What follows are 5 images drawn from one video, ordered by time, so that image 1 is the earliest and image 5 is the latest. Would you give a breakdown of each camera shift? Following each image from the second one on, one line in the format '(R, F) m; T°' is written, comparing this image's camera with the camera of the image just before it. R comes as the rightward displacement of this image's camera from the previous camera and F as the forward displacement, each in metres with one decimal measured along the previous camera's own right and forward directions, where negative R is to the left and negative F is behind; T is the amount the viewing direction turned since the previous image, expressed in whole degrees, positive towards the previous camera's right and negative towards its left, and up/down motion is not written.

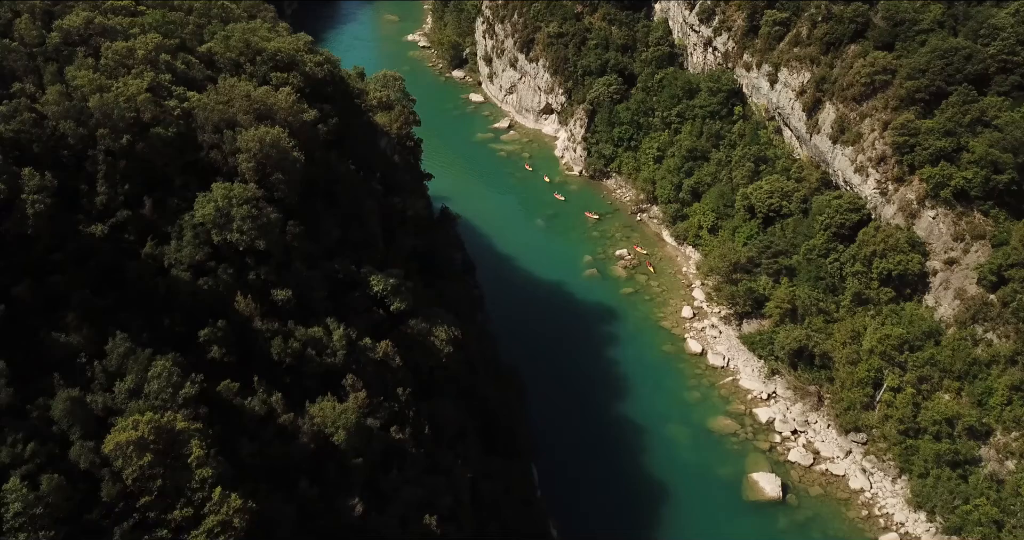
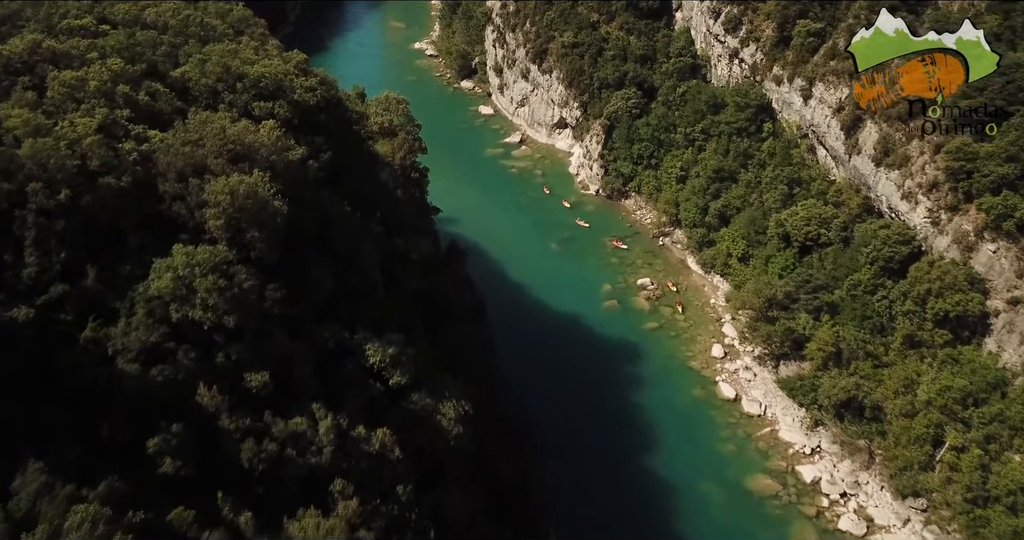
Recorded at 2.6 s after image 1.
(-0.3, +2.5) m; -1°
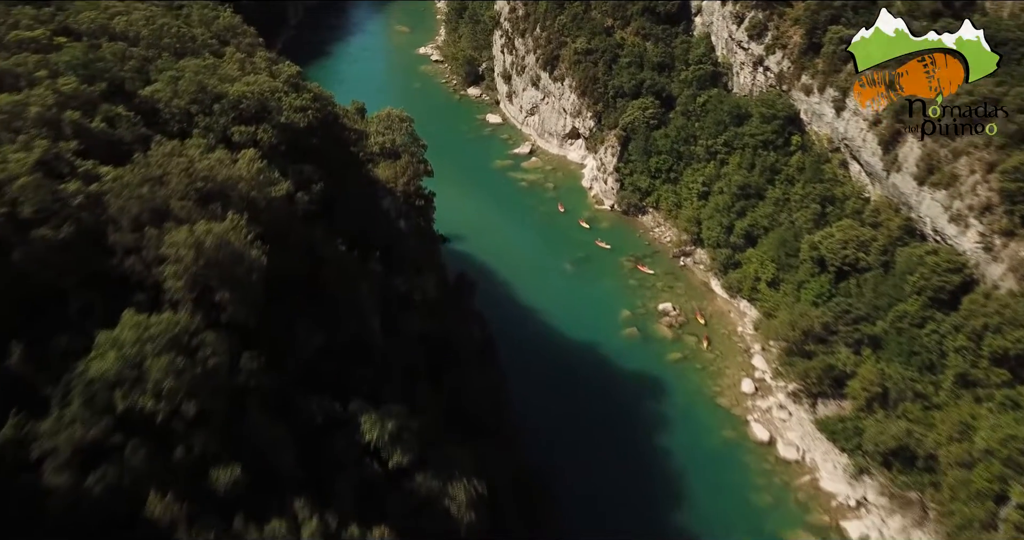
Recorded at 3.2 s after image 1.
(-0.3, +2.1) m; 0°
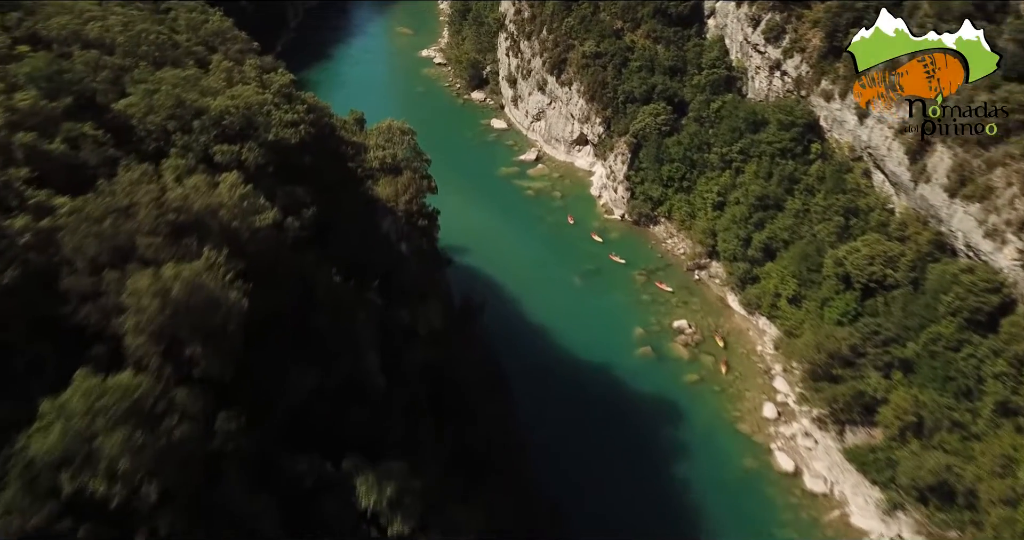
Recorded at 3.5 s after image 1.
(-0.2, +1.4) m; 0°
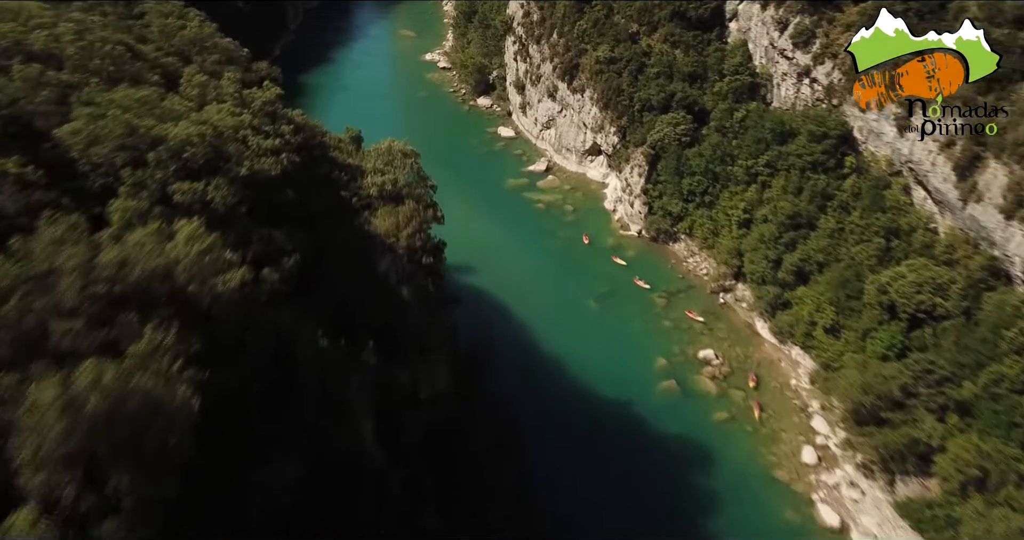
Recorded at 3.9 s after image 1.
(-0.3, +2.2) m; 0°
